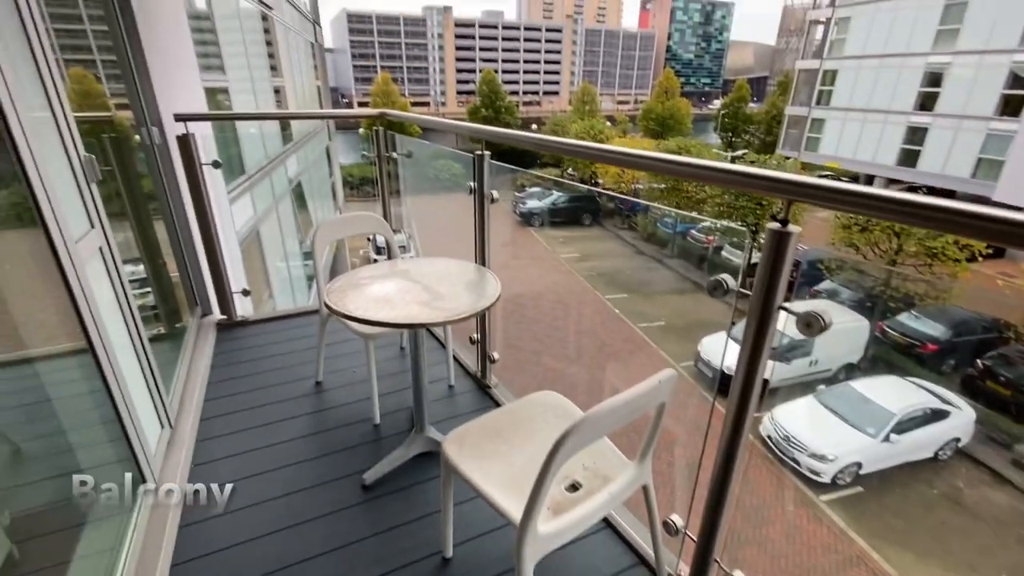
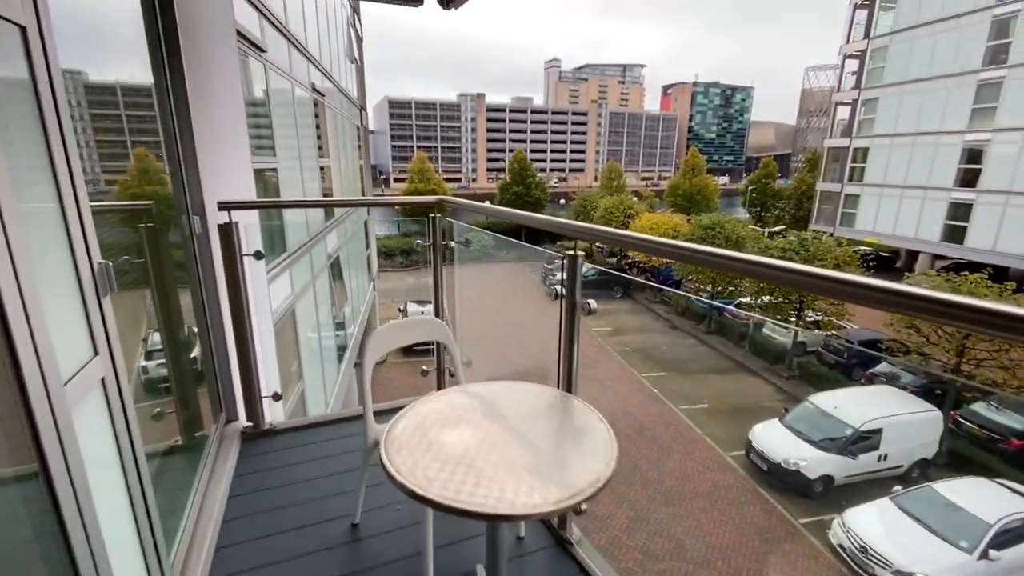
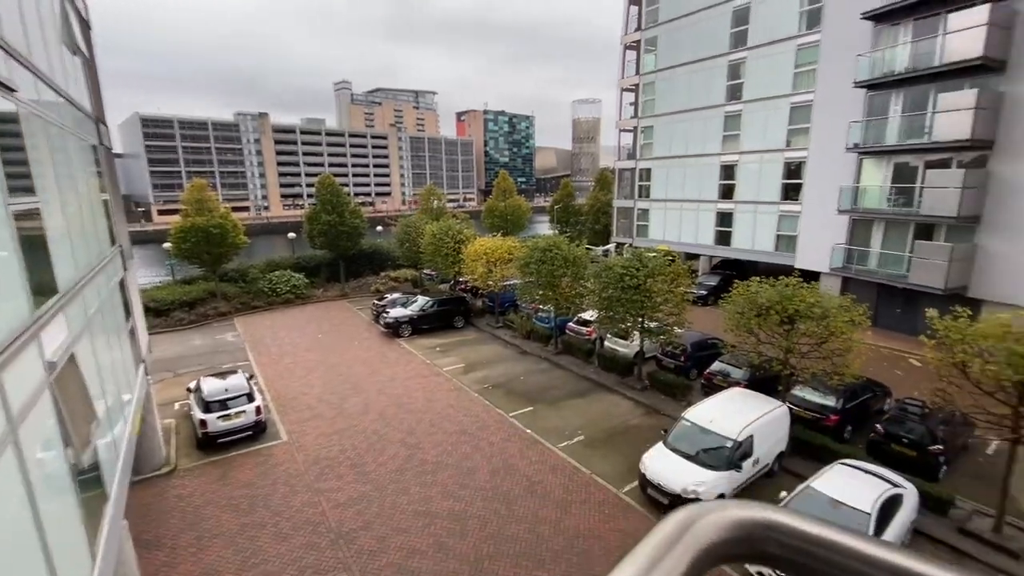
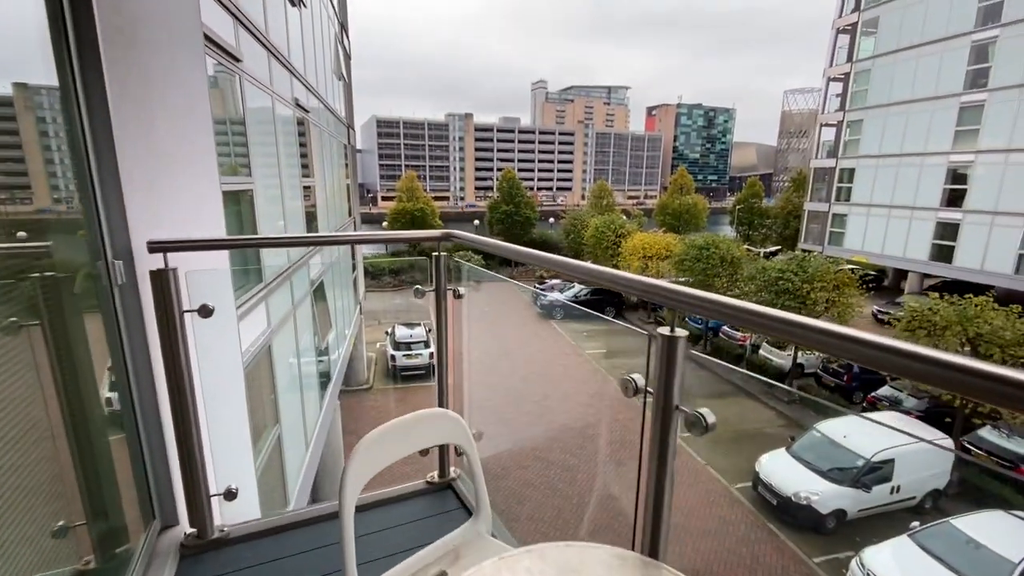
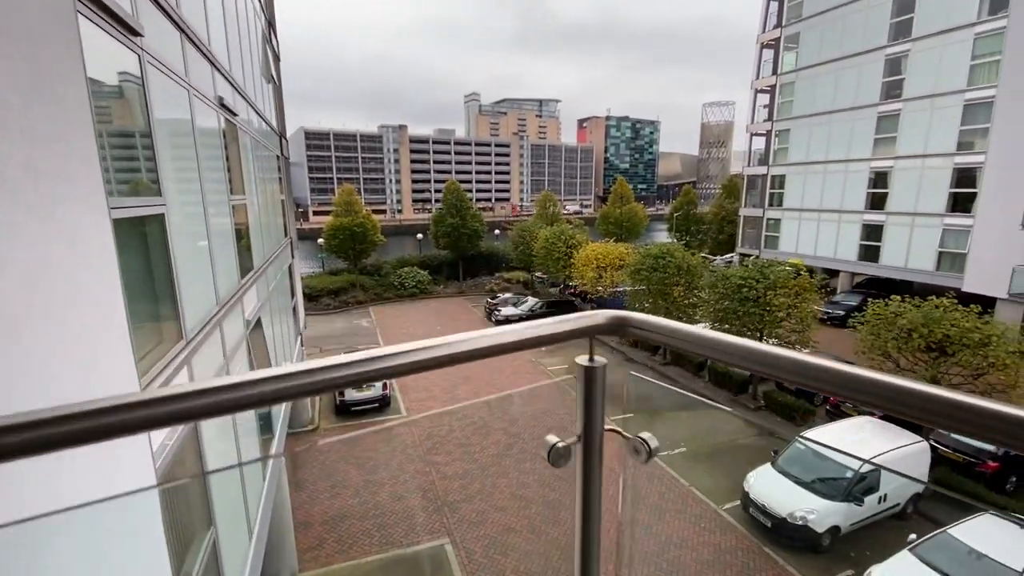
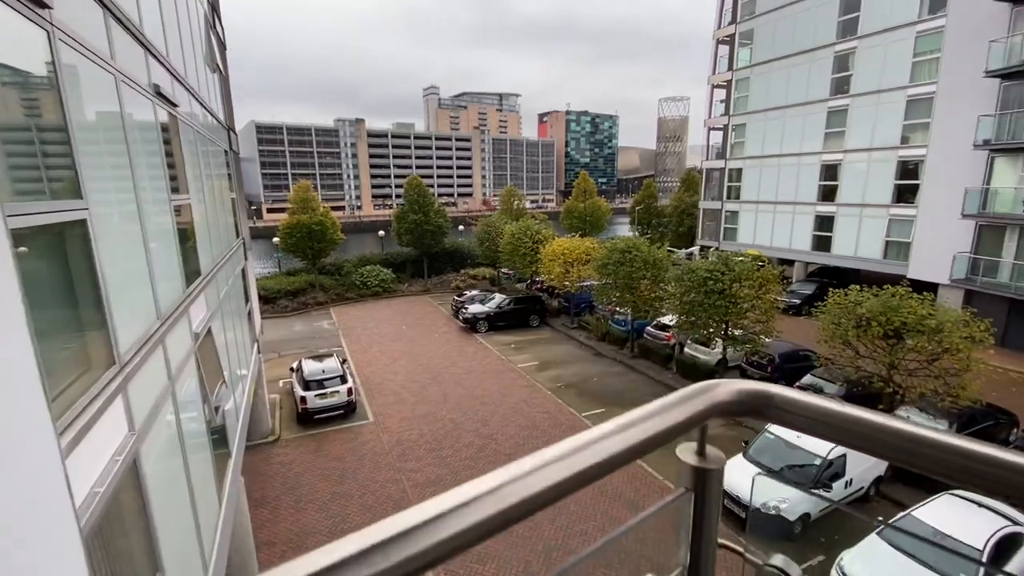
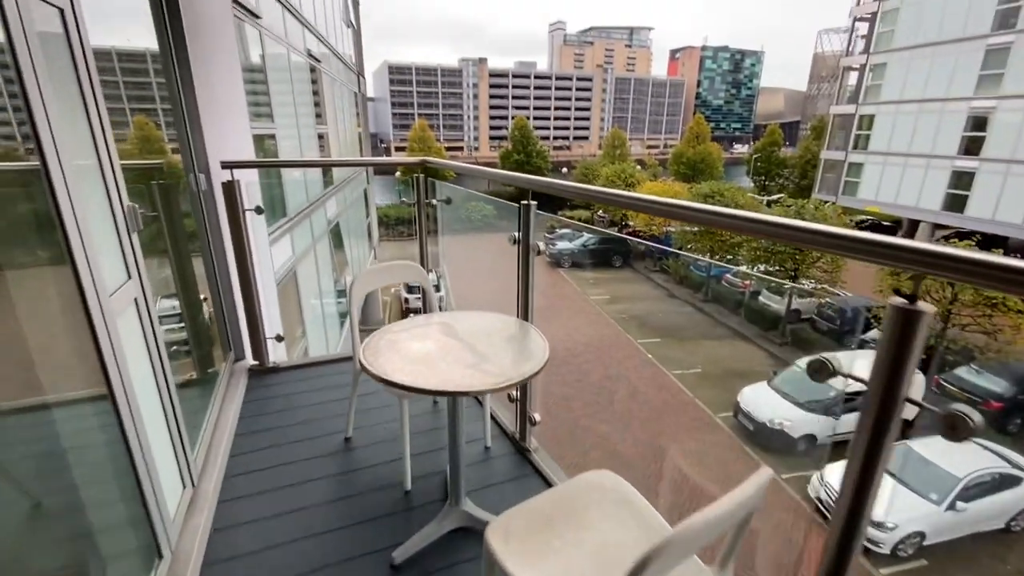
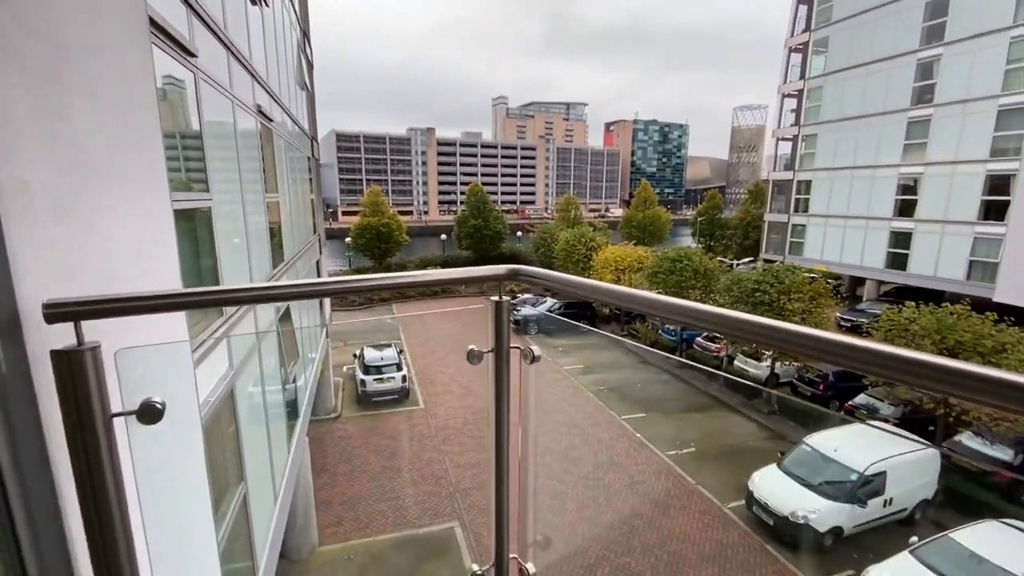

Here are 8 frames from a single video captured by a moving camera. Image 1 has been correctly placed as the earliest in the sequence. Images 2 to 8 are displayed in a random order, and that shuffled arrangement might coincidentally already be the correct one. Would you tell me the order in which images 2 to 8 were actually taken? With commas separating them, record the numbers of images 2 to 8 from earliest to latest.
7, 2, 4, 8, 5, 6, 3
